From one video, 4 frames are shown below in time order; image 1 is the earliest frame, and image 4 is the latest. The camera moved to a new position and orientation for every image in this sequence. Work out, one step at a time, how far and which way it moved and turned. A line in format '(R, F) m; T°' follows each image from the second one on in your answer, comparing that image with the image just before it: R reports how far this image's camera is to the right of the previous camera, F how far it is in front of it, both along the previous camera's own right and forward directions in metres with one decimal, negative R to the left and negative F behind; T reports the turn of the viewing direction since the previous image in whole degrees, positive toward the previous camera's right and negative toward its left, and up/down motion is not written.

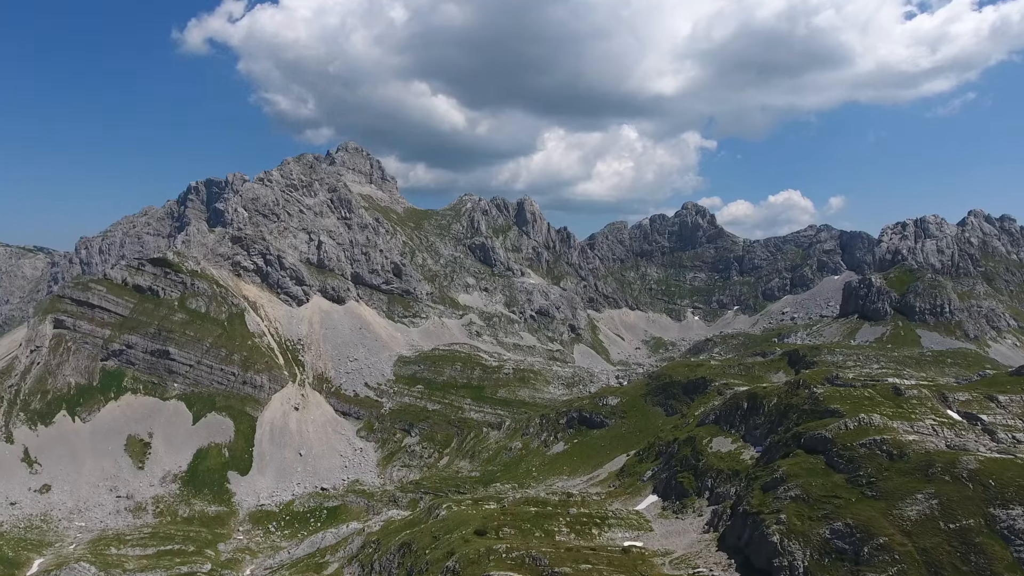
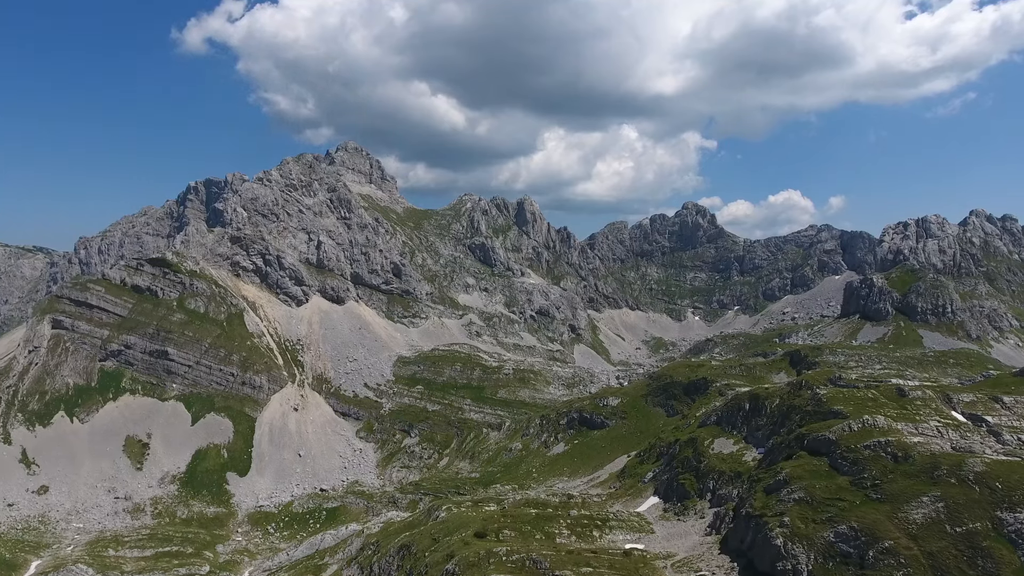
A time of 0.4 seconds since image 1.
(0.0, +0.9) m; 0°
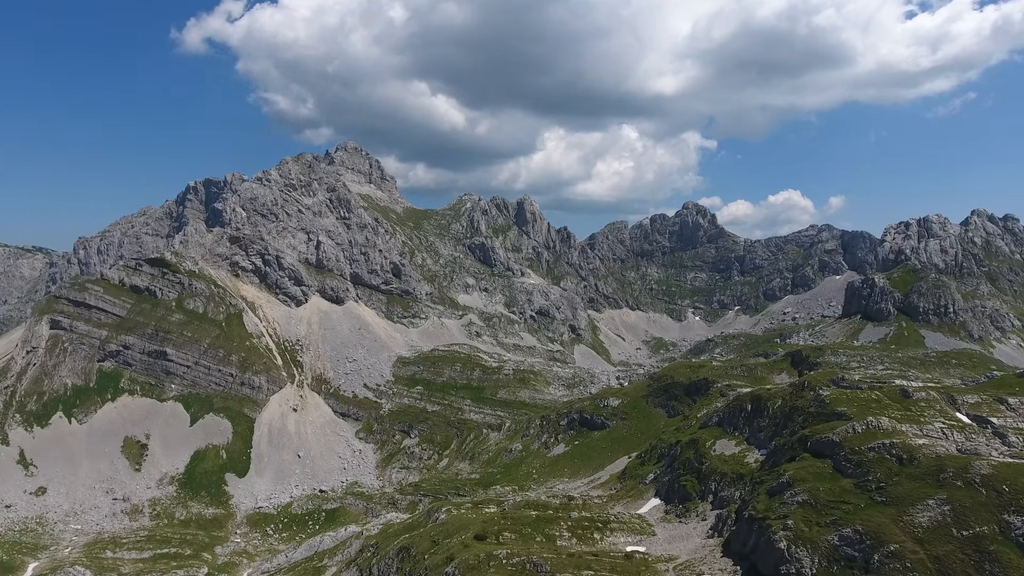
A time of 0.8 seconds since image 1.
(-0.1, +0.9) m; 0°
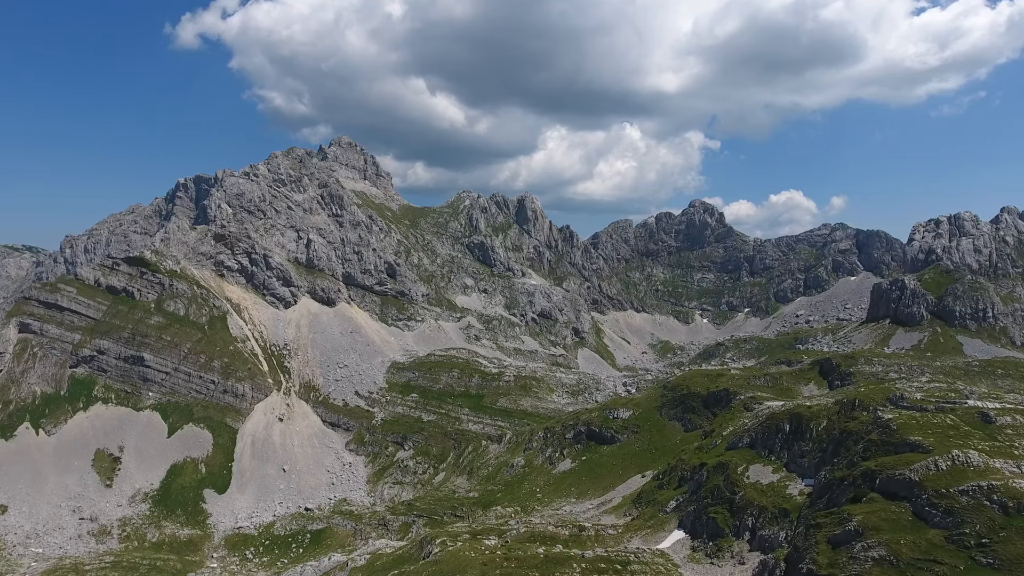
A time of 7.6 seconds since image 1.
(-0.9, +15.7) m; 0°
